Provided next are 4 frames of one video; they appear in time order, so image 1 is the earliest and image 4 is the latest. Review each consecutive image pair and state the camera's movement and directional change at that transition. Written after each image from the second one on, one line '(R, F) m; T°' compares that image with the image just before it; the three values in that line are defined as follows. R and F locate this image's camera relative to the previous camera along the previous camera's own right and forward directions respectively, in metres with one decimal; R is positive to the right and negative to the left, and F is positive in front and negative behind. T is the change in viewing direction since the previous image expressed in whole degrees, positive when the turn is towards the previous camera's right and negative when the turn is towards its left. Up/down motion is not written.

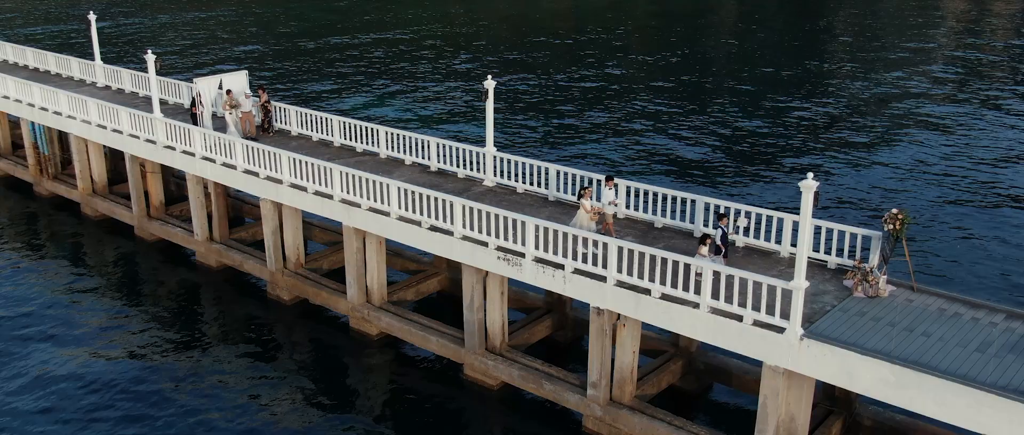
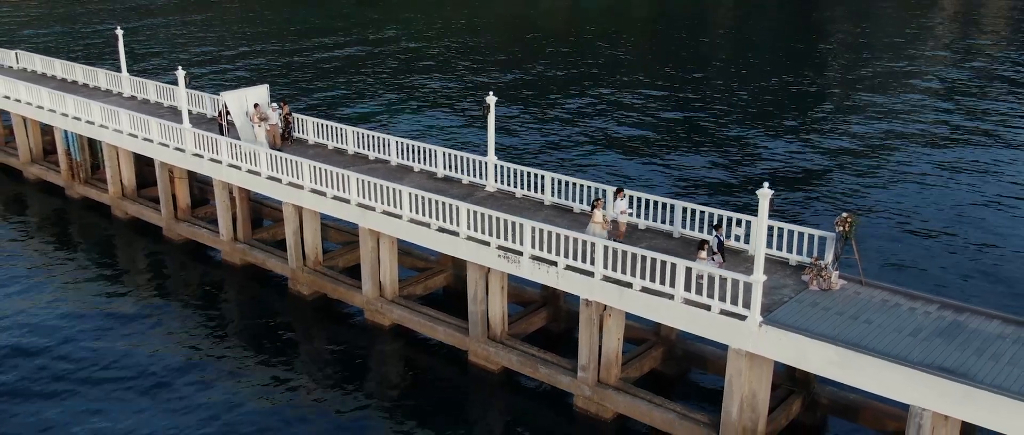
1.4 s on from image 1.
(0.0, -2.5) m; 0°
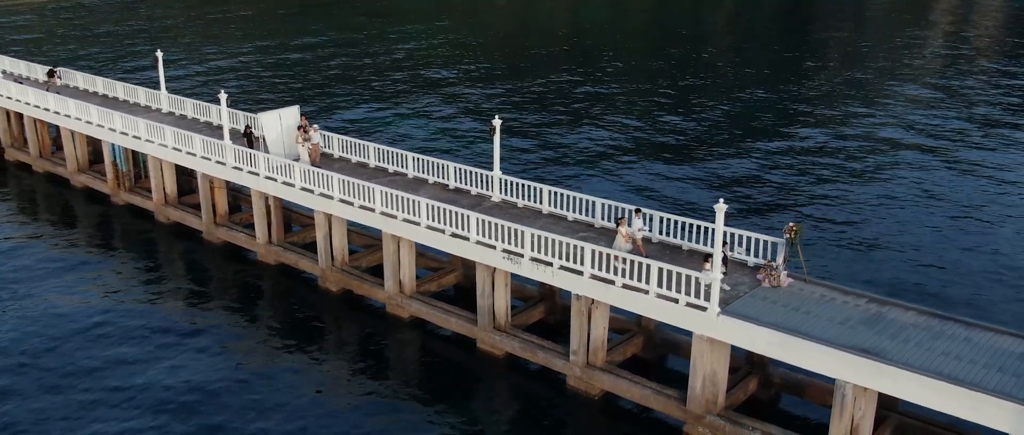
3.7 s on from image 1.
(-0.1, -4.0) m; 0°
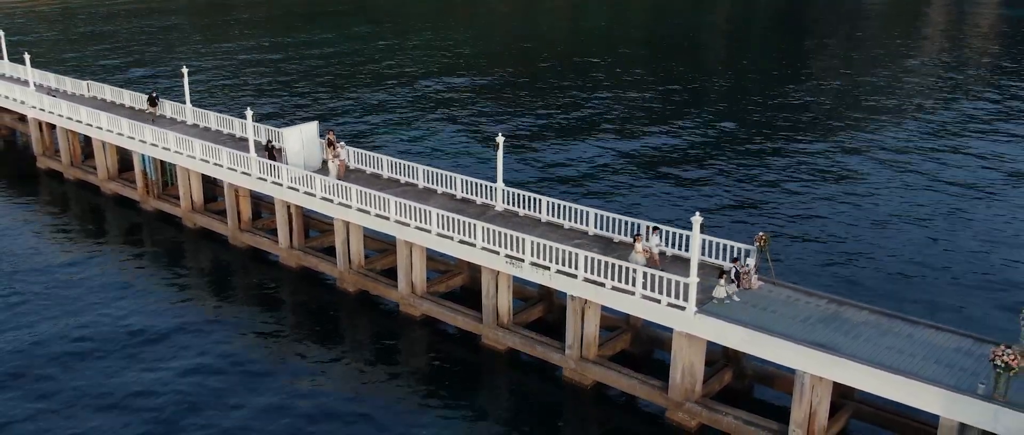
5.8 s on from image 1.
(-0.1, -3.1) m; 0°
